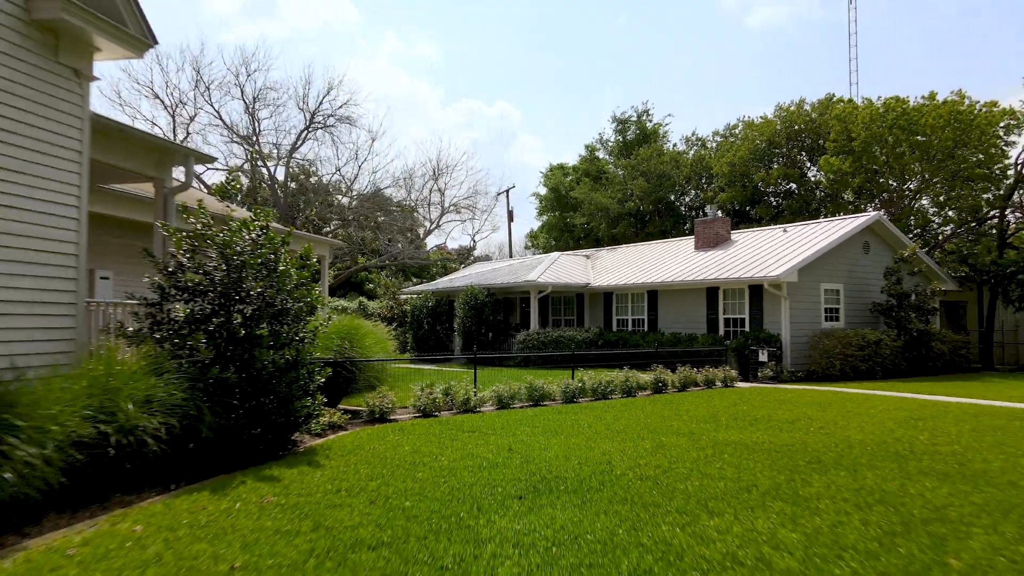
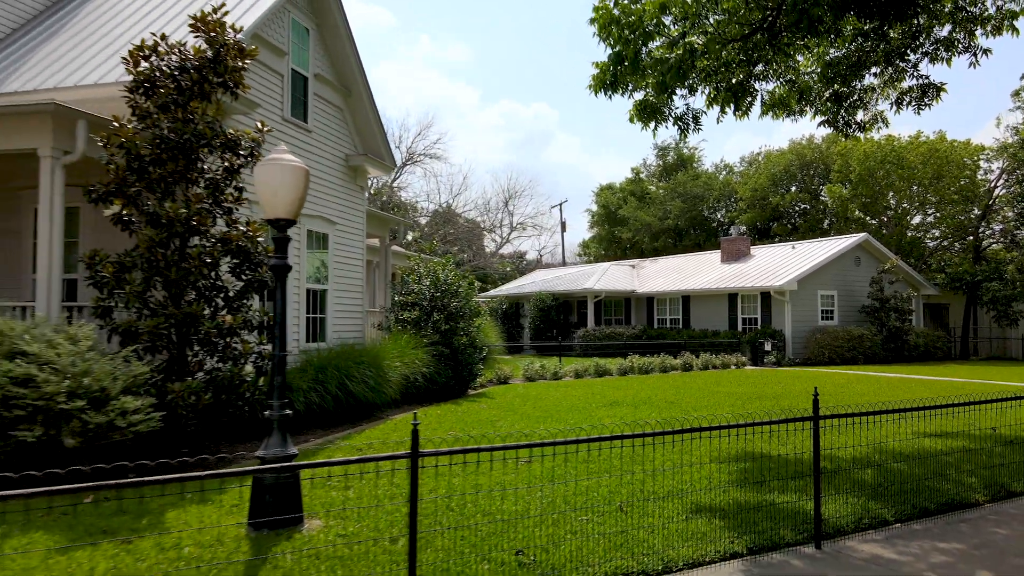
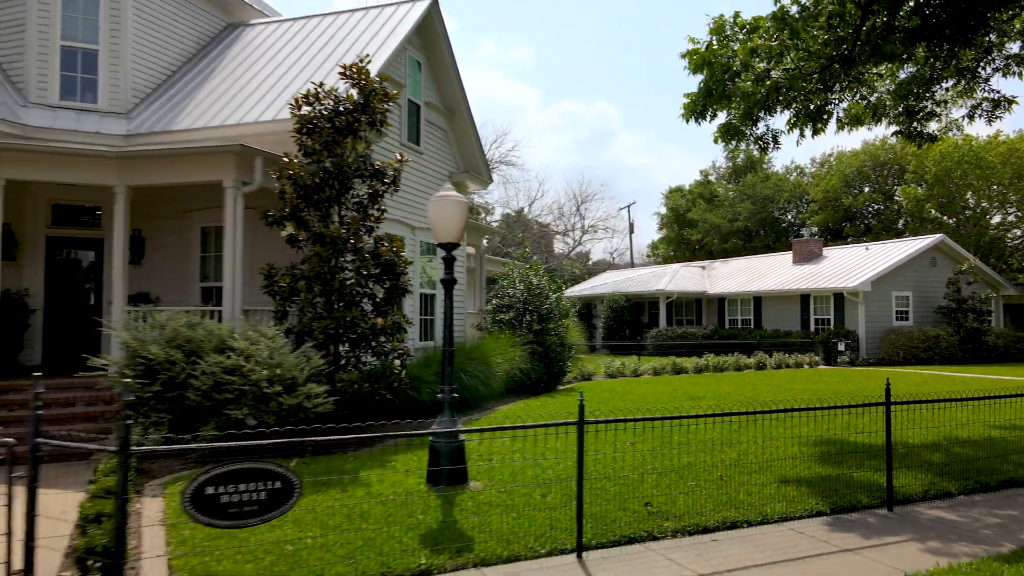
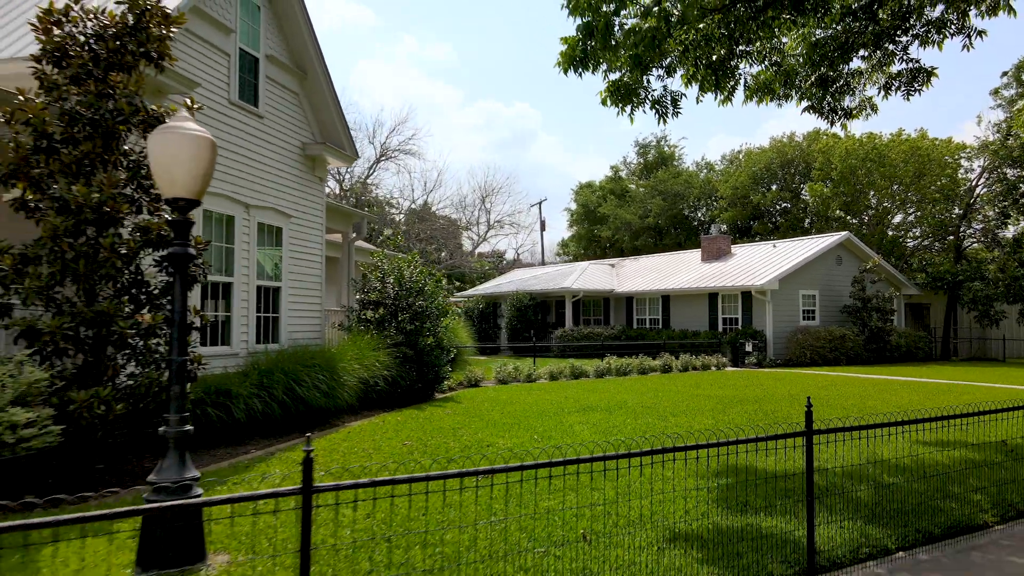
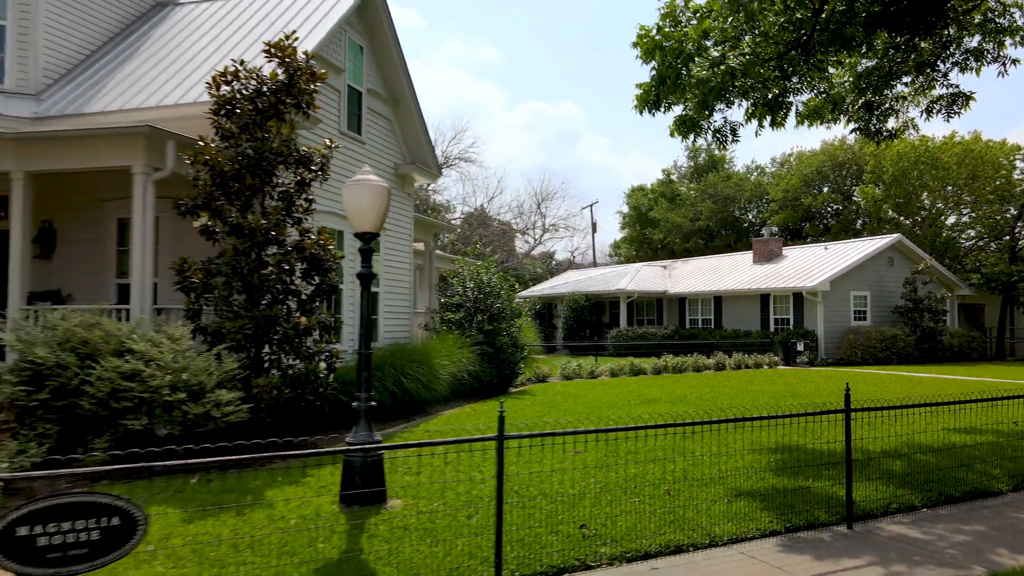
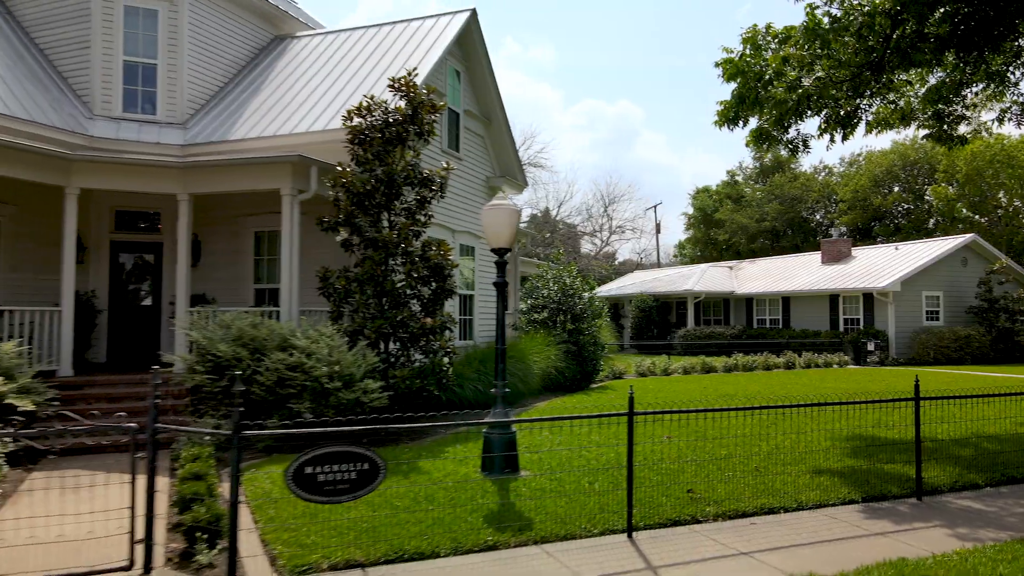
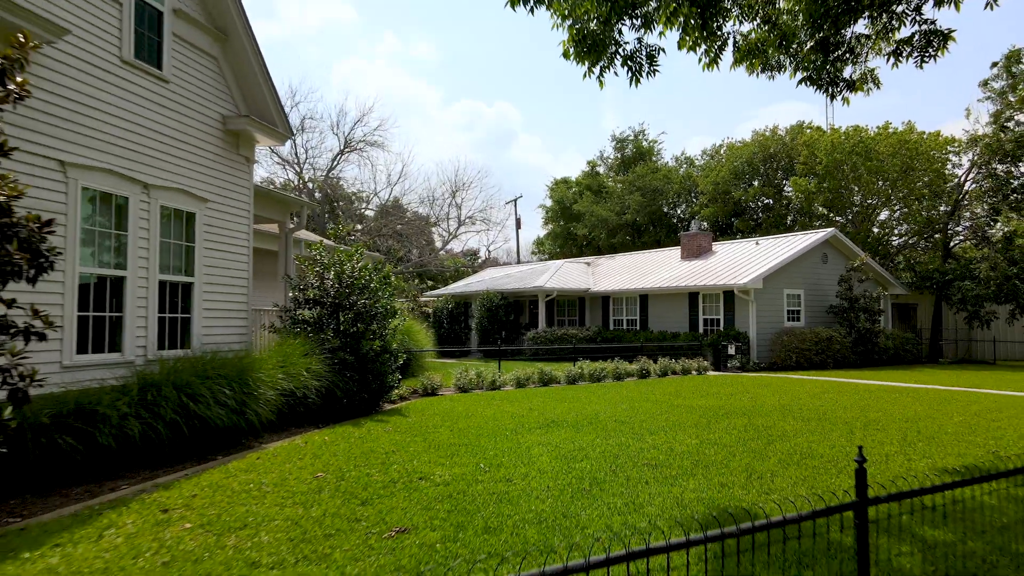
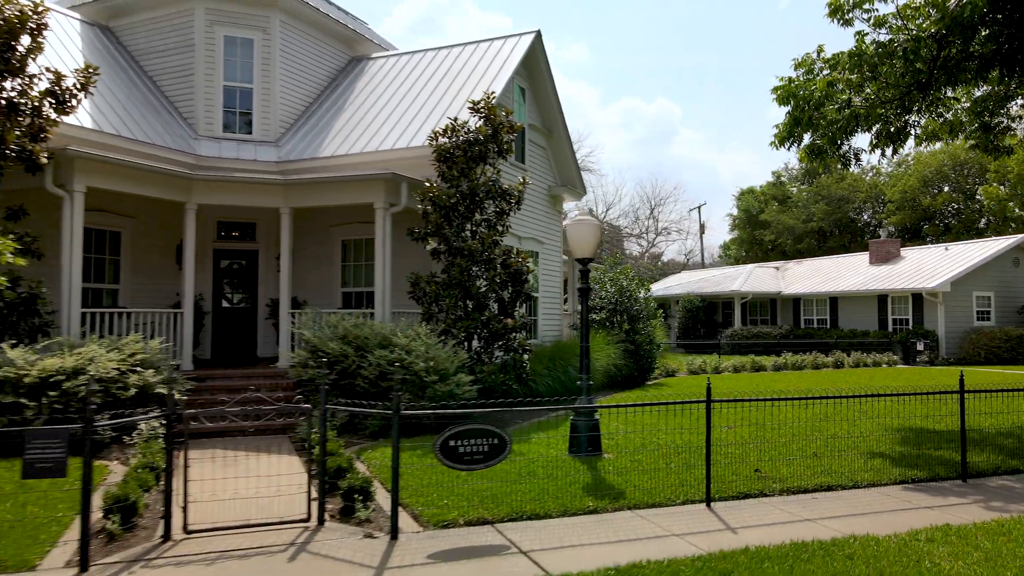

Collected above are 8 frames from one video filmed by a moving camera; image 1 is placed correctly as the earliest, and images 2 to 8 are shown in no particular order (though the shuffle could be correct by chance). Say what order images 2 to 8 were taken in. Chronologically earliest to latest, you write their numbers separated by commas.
7, 4, 2, 5, 3, 6, 8
